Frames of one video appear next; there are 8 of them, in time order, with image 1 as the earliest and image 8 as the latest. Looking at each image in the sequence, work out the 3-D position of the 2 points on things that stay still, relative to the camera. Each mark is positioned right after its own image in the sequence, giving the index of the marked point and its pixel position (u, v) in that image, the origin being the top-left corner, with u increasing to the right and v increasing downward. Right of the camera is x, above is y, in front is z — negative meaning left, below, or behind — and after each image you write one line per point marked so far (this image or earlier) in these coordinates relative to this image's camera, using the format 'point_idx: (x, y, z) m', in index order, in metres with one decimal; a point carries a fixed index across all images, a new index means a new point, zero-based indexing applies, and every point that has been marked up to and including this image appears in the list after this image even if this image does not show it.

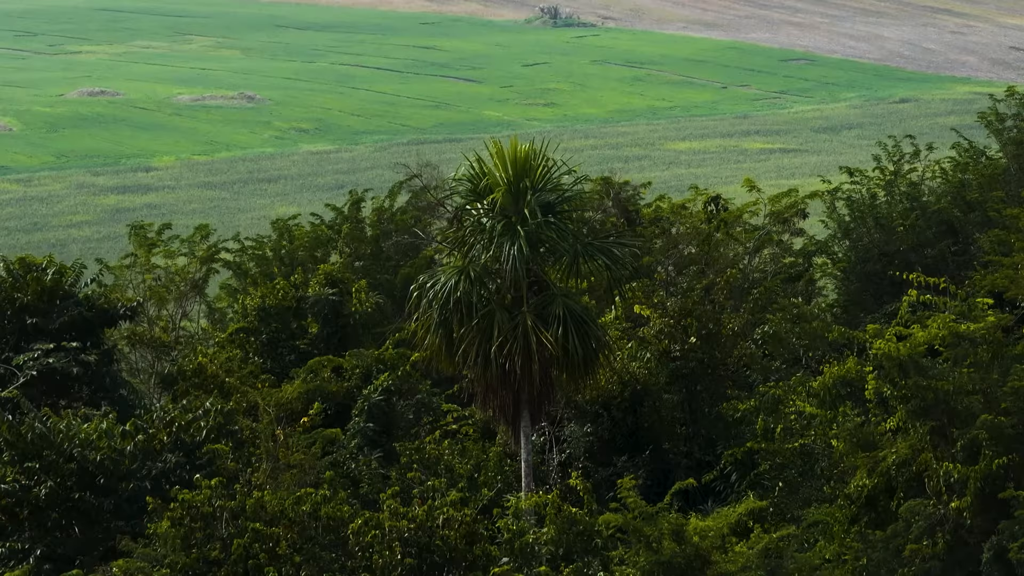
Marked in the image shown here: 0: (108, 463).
0: (-2.9, -1.3, +9.8) m
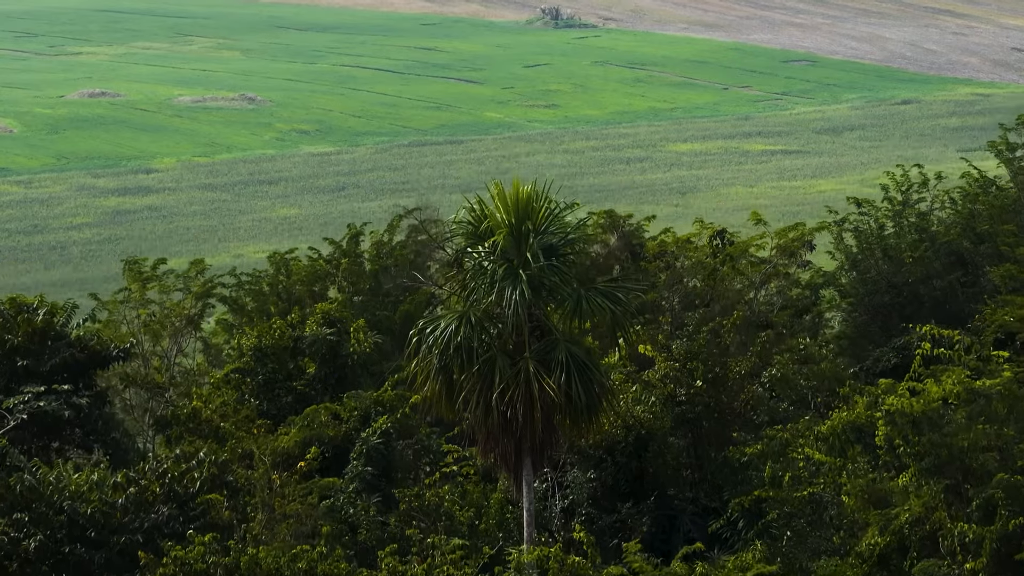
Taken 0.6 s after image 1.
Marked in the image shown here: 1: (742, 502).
0: (-2.9, -1.6, +9.6) m
1: (+1.9, -1.7, +11.1) m
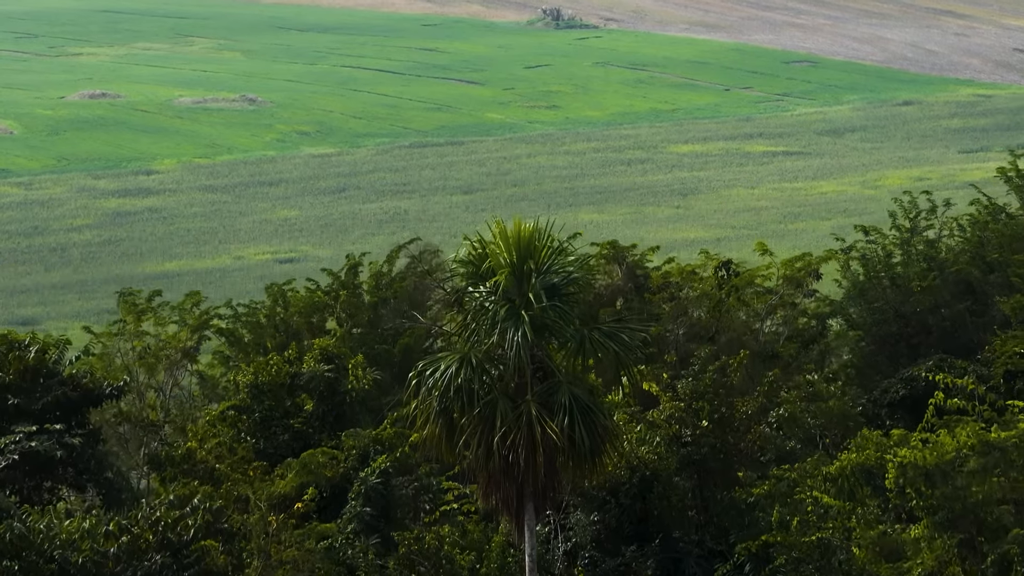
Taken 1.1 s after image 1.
0: (-2.9, -1.9, +9.4) m
1: (+1.9, -2.0, +10.9) m
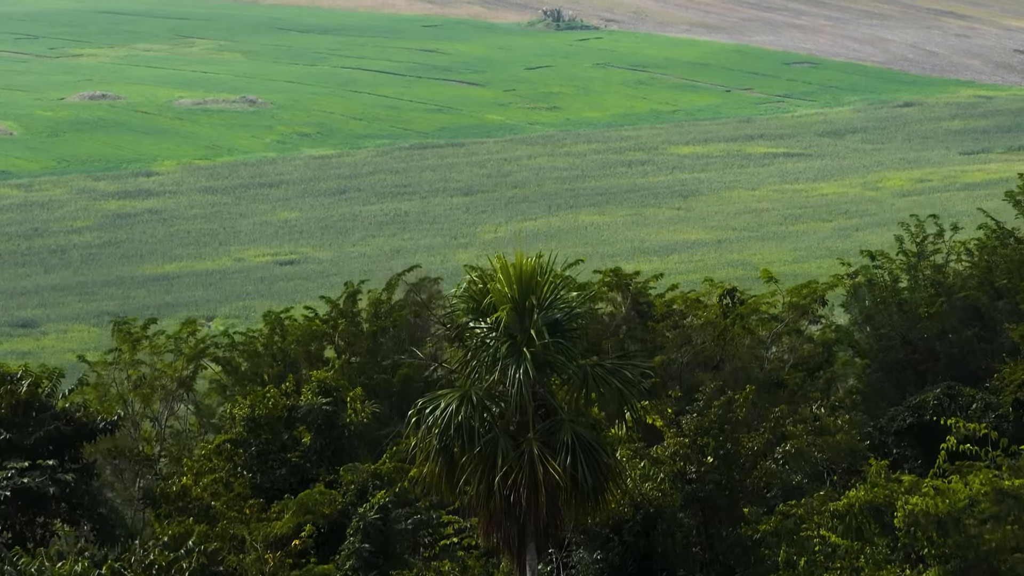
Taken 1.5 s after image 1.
0: (-2.9, -2.1, +9.2) m
1: (+1.9, -2.2, +10.7) m
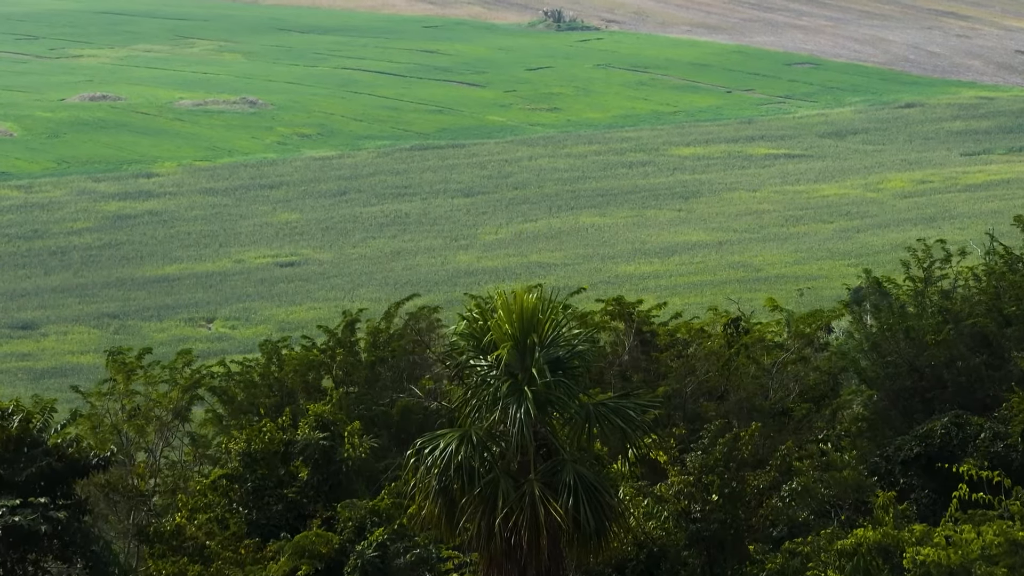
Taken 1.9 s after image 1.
0: (-2.9, -2.3, +9.1) m
1: (+1.9, -2.4, +10.5) m
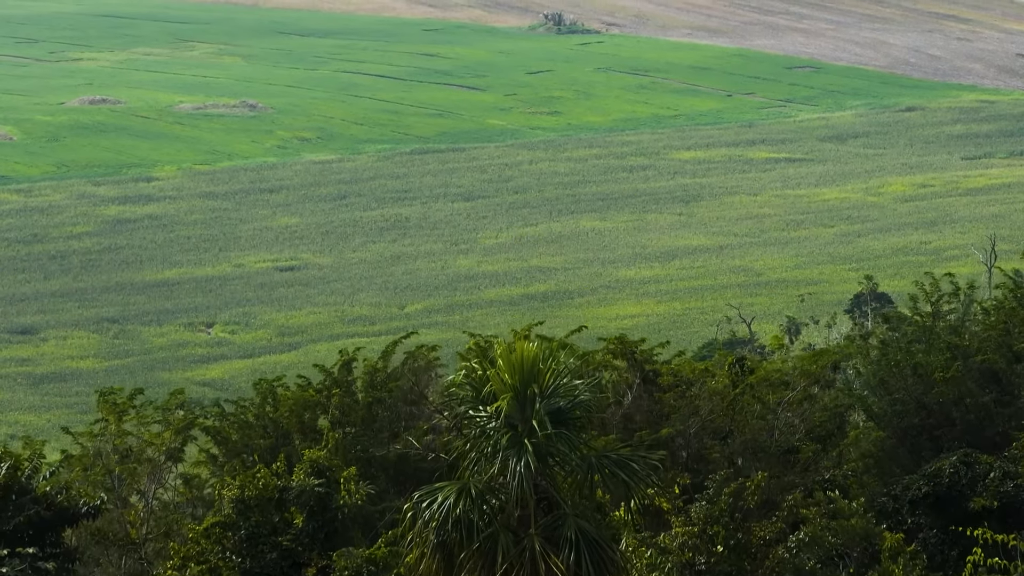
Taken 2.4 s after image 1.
0: (-2.9, -2.6, +8.8) m
1: (+1.9, -2.7, +10.3) m
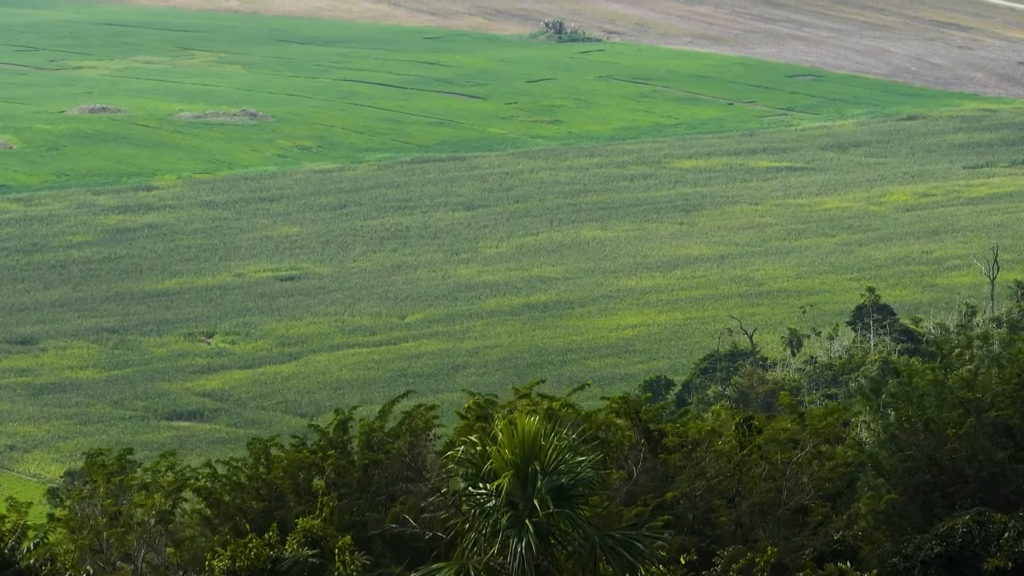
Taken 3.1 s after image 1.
0: (-2.9, -3.0, +8.5) m
1: (+1.9, -3.1, +10.0) m
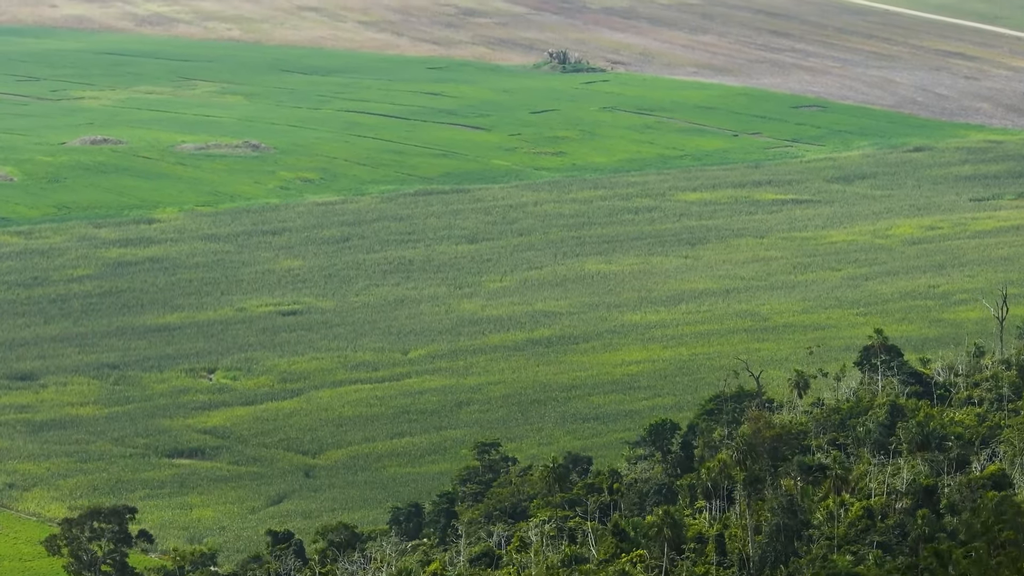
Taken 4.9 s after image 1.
0: (-2.8, -4.3, +7.6) m
1: (+1.9, -4.4, +9.1) m
